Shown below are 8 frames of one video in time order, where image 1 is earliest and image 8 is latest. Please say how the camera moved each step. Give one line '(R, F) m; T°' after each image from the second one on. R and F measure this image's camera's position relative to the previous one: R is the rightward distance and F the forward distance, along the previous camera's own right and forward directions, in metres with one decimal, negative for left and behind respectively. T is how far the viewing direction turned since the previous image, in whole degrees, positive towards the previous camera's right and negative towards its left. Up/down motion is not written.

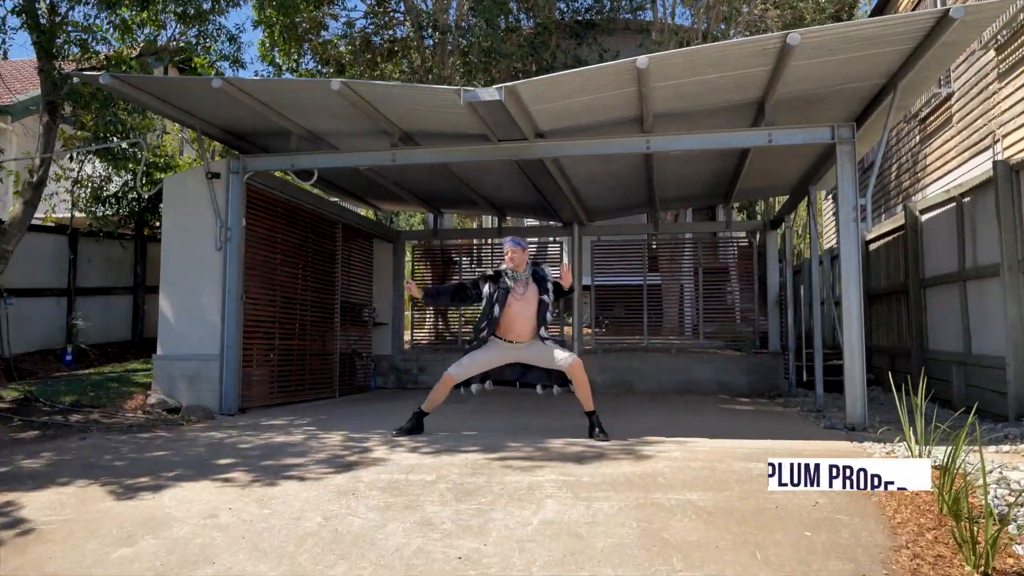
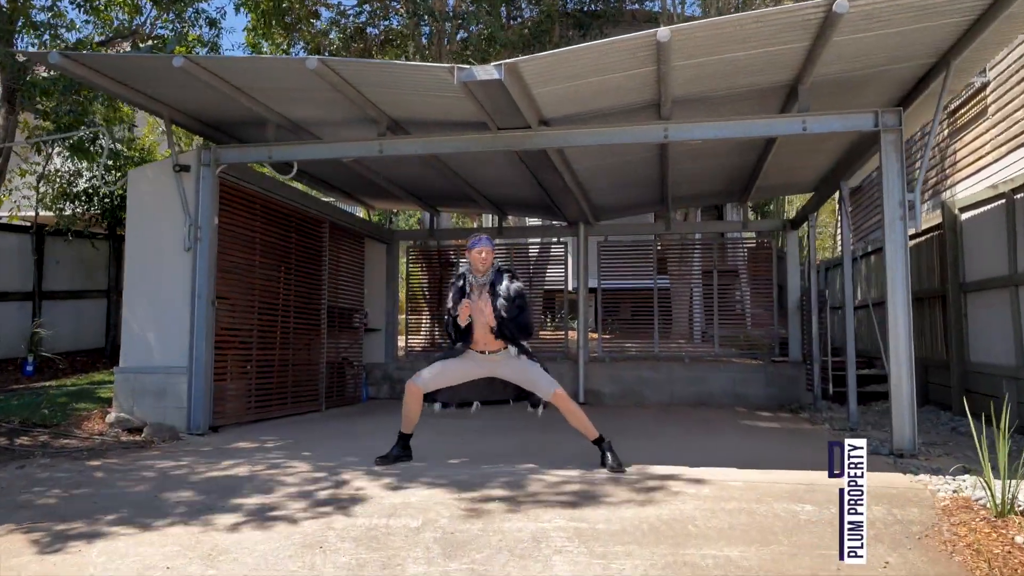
(0.0, +0.7) m; 0°
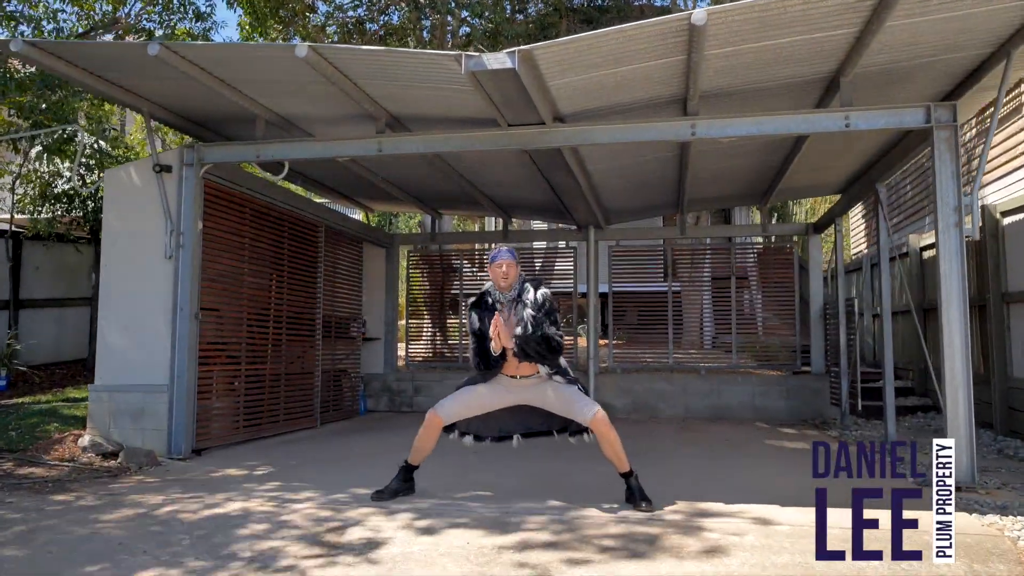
(-0.1, +0.5) m; 0°
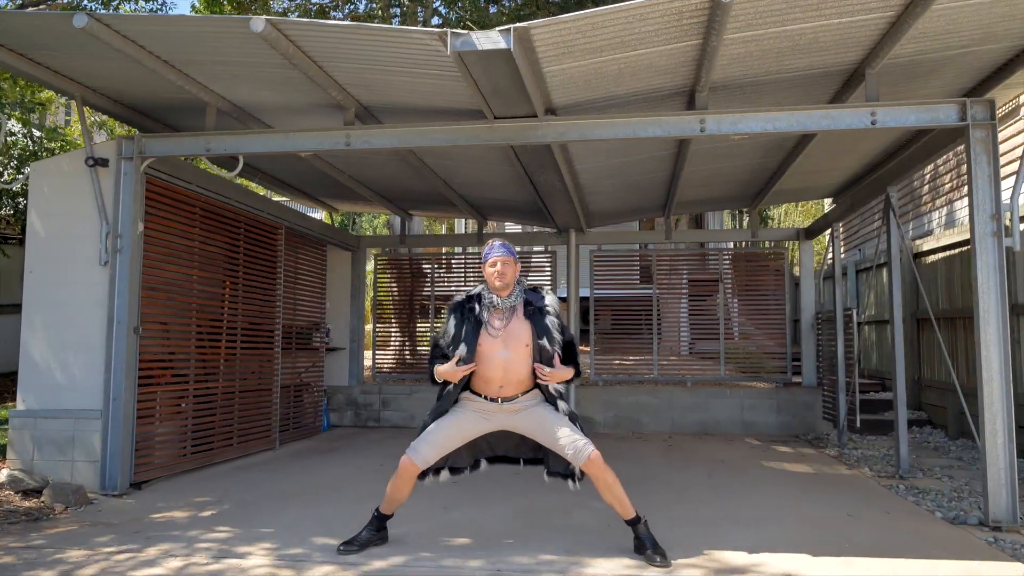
(-0.1, +0.6) m; +3°
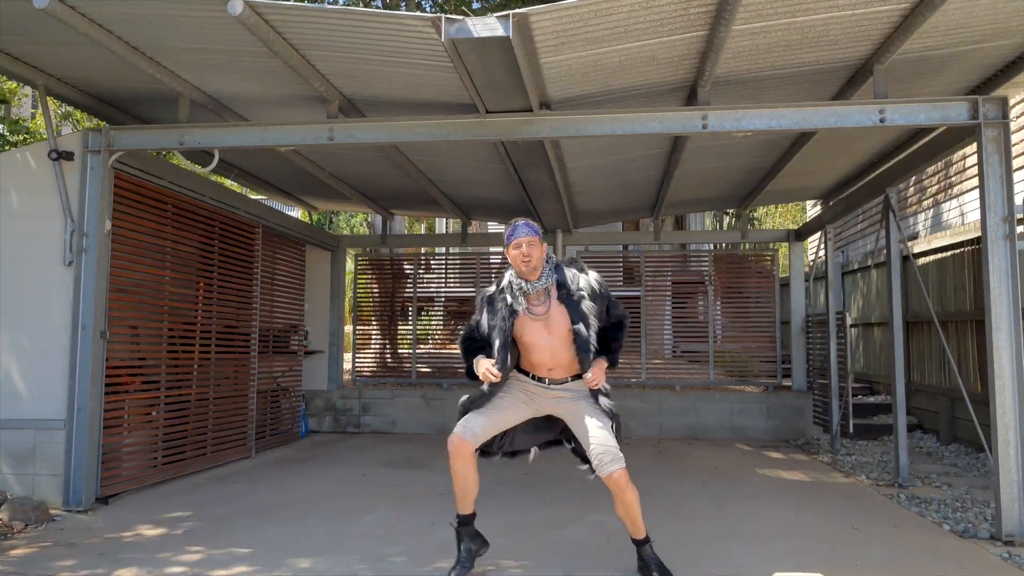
(-0.1, +0.2) m; +2°
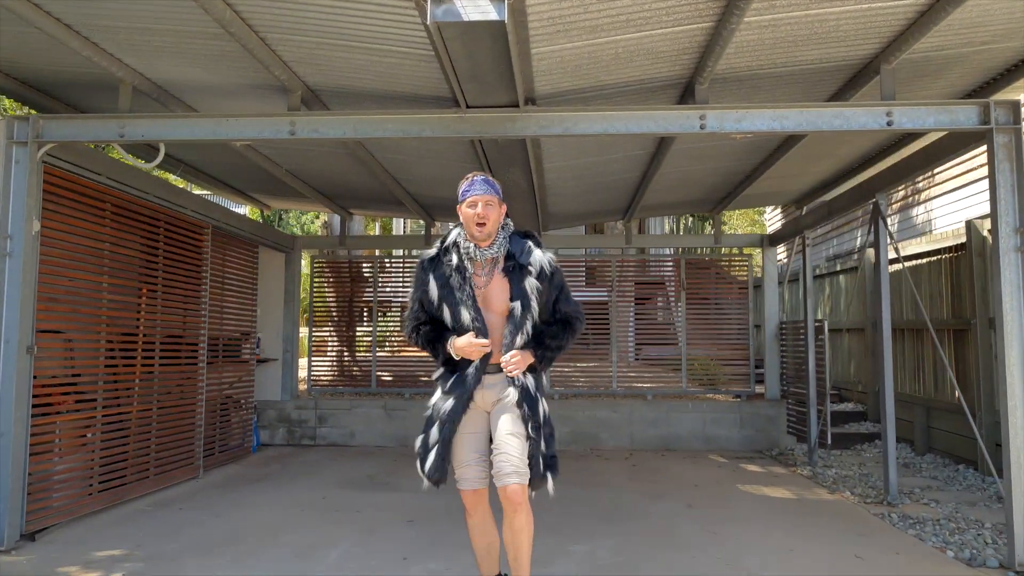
(-0.2, +0.4) m; +4°
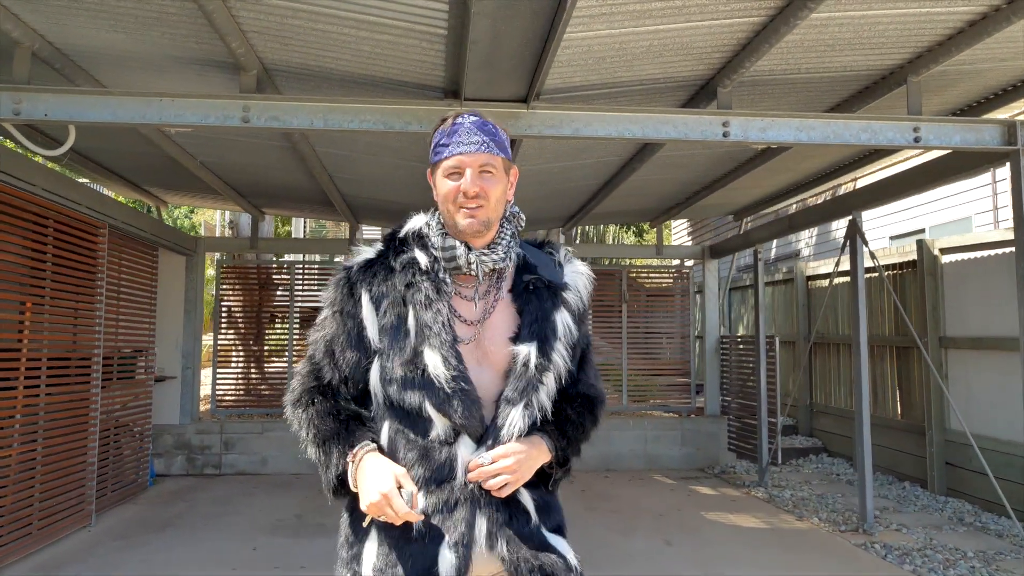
(-0.5, +0.6) m; +9°
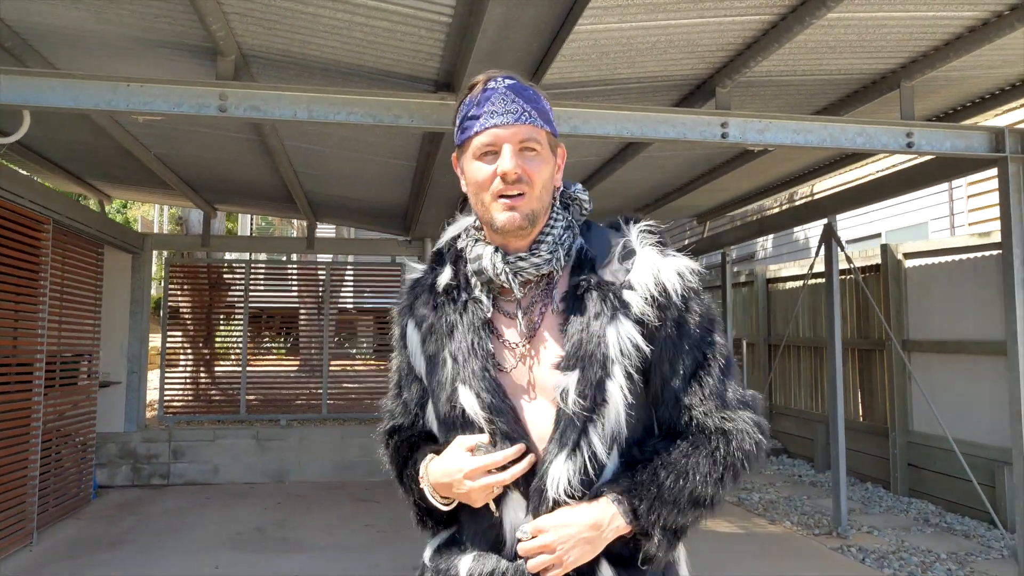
(-0.2, +0.2) m; +4°
